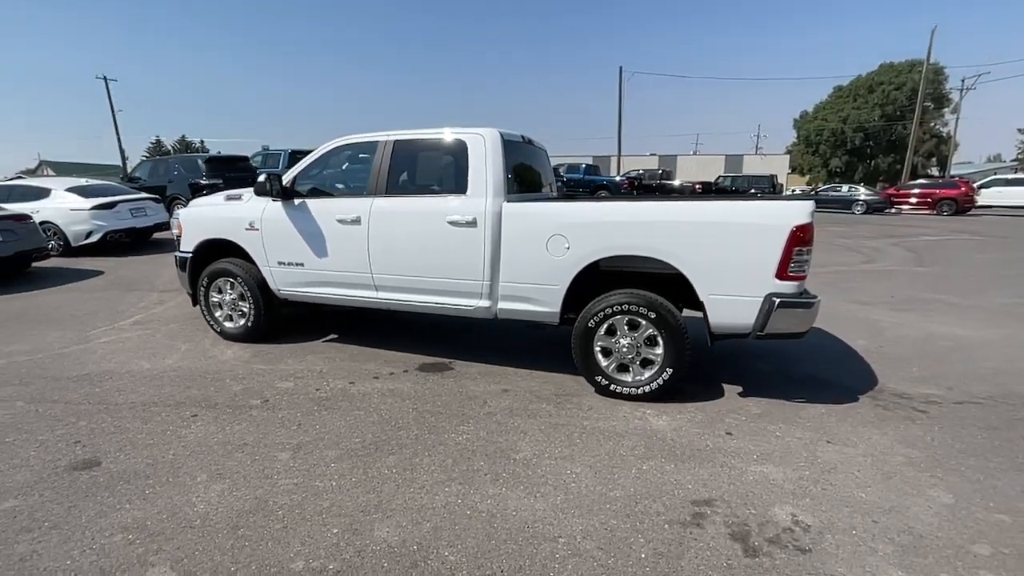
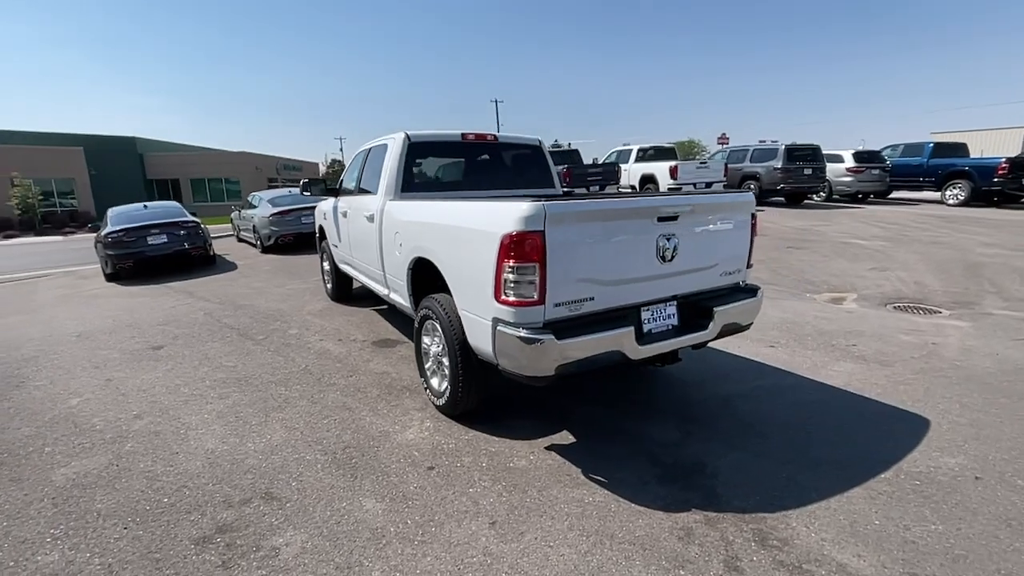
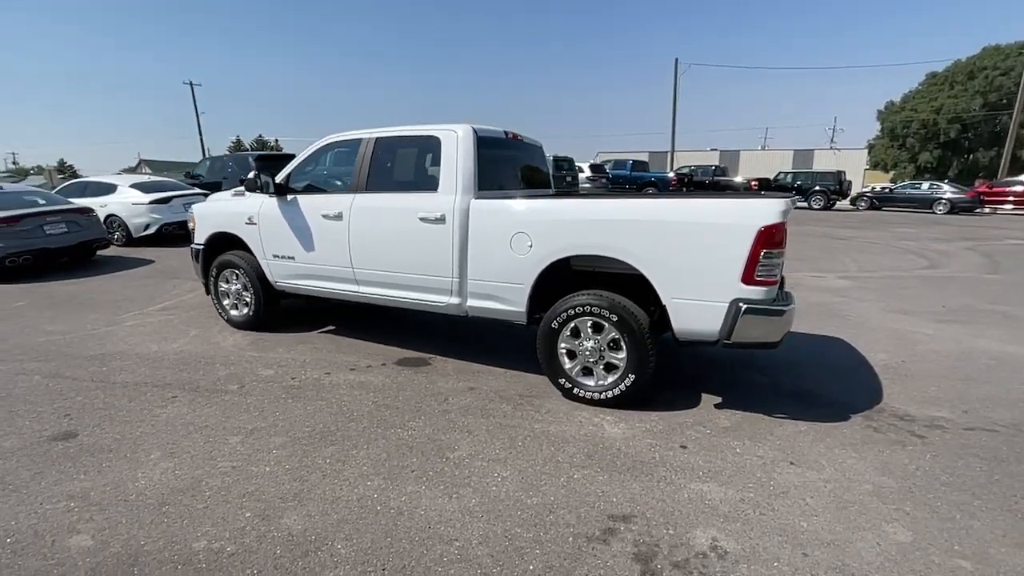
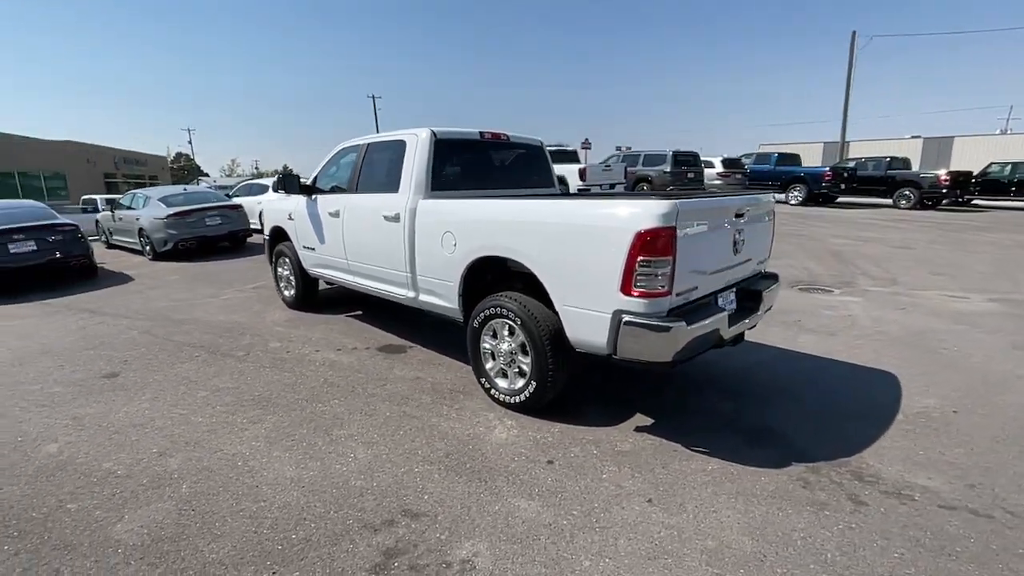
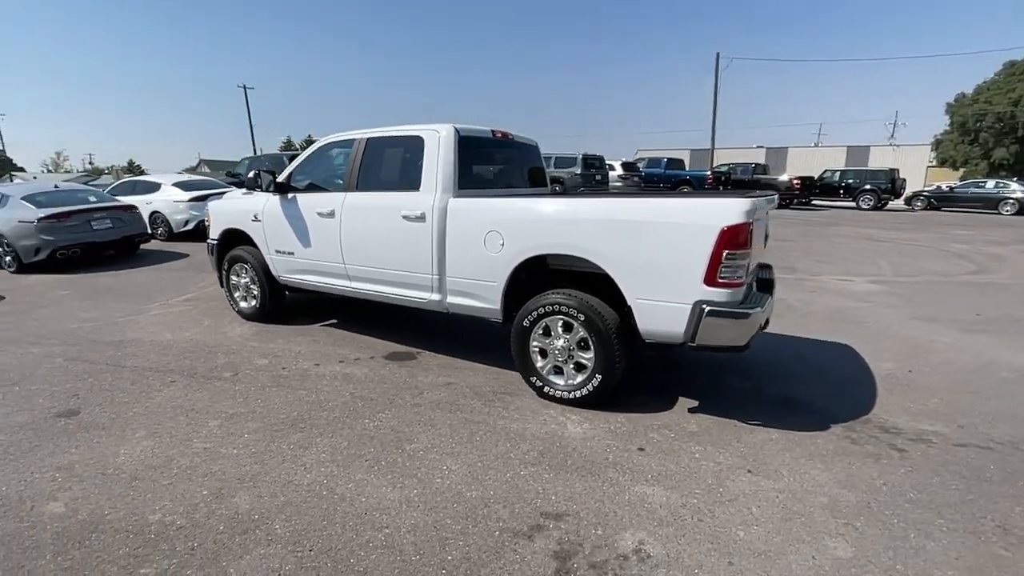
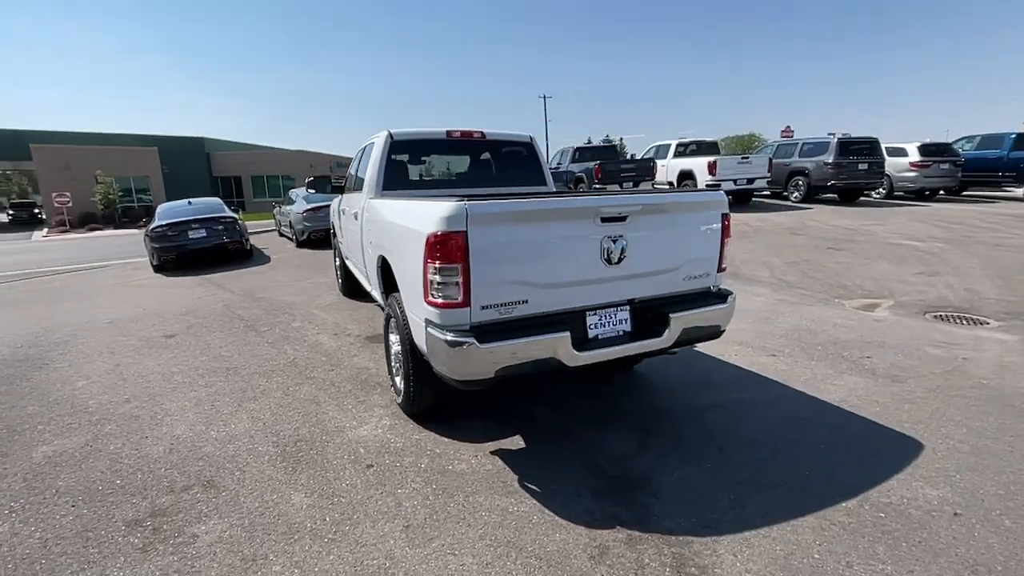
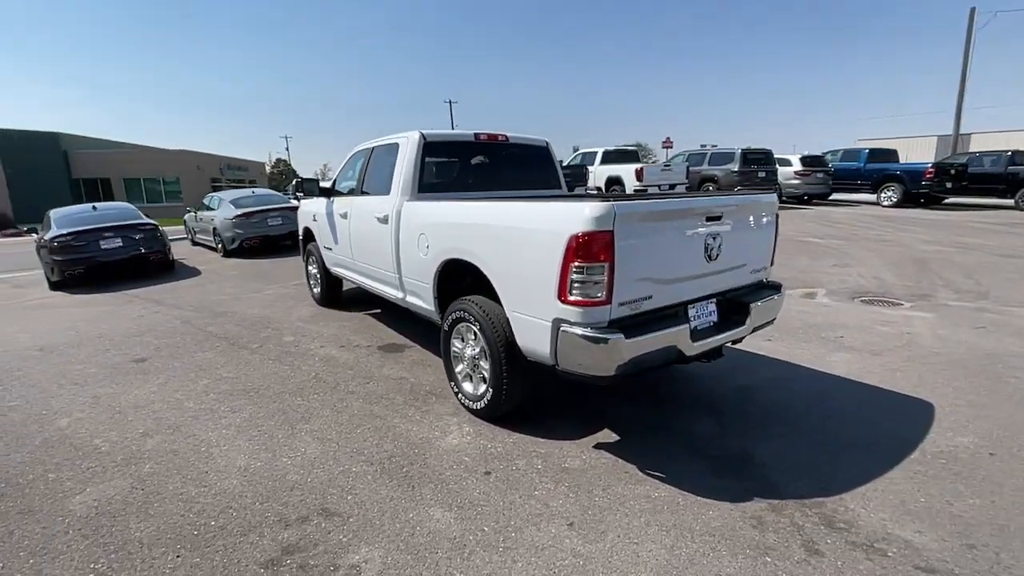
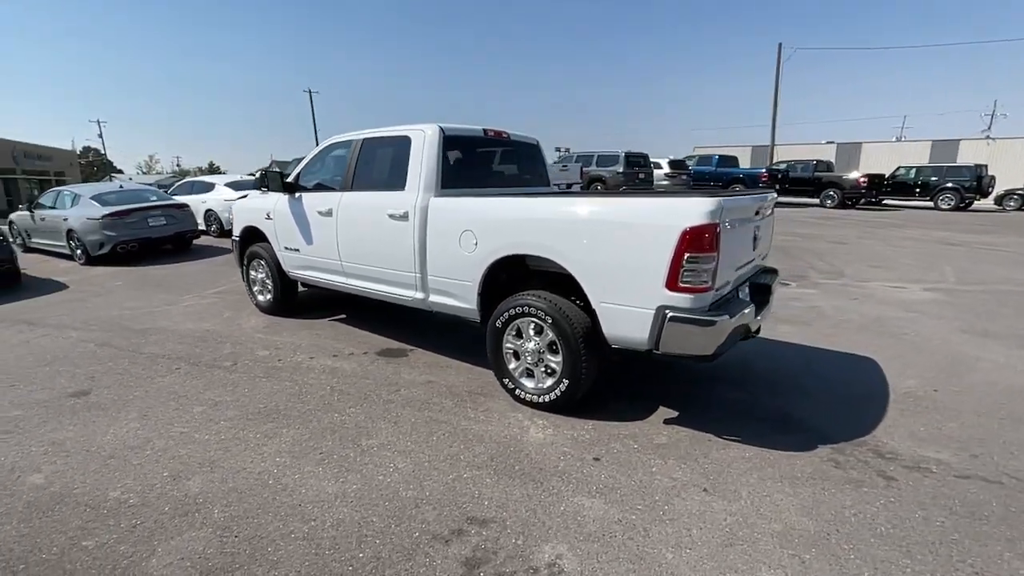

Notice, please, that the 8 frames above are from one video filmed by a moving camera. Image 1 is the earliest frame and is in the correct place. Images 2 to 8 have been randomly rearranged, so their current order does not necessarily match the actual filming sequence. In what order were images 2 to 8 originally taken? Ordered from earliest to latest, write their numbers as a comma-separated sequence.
3, 5, 8, 4, 7, 2, 6
